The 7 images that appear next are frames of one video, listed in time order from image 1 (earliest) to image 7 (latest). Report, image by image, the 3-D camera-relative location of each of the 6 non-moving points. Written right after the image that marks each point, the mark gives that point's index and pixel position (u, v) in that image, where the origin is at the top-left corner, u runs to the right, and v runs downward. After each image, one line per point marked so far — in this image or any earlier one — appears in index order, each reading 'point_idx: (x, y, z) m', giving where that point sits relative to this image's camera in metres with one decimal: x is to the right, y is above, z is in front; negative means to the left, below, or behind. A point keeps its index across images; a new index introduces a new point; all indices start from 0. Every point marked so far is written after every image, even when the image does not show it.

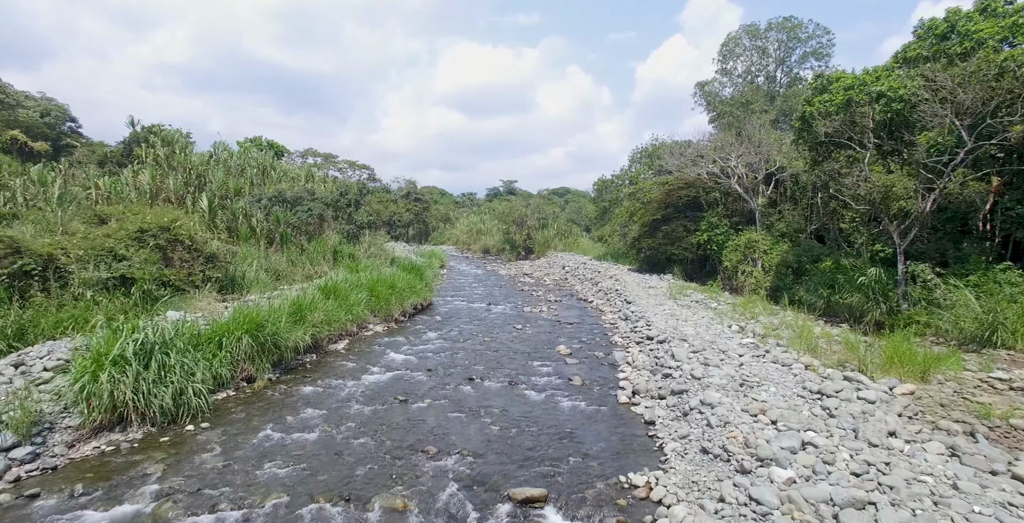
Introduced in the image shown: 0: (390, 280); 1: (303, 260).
0: (-3.7, -0.6, +17.0) m
1: (-6.5, +0.1, +17.5) m
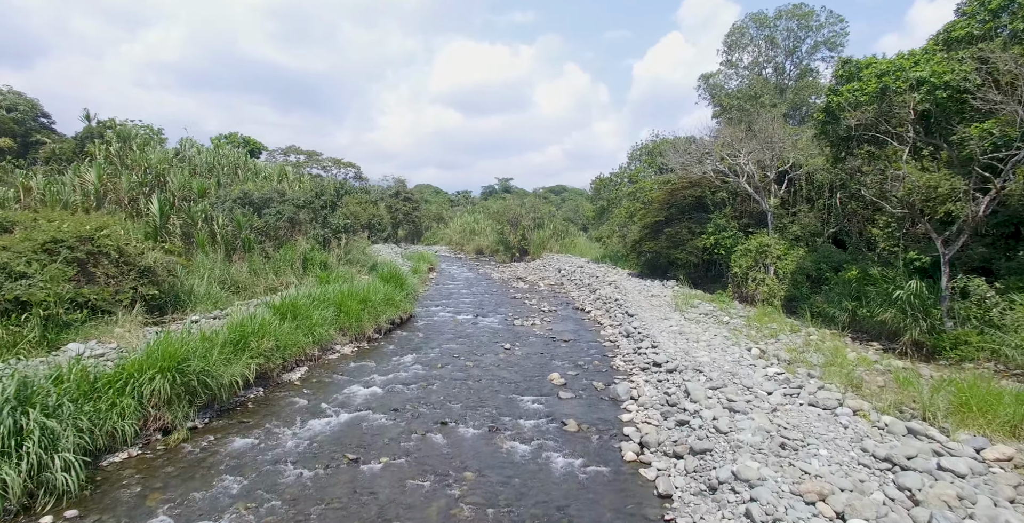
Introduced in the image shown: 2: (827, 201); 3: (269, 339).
0: (-4.0, -0.8, +15.2) m
1: (-6.8, -0.2, +15.7) m
2: (+10.5, +2.0, +19.0) m
3: (-4.4, -1.4, +10.3) m
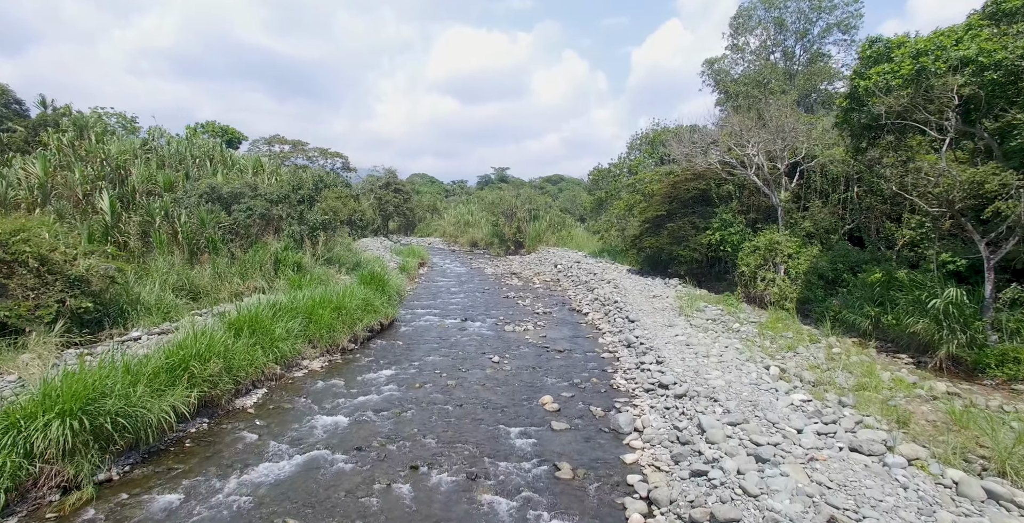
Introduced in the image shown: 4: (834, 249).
0: (-4.2, -0.9, +13.8) m
1: (-7.0, -0.2, +14.3) m
2: (+10.3, +2.1, +17.6) m
3: (-4.6, -1.5, +8.9) m
4: (+9.6, +0.4, +16.8) m
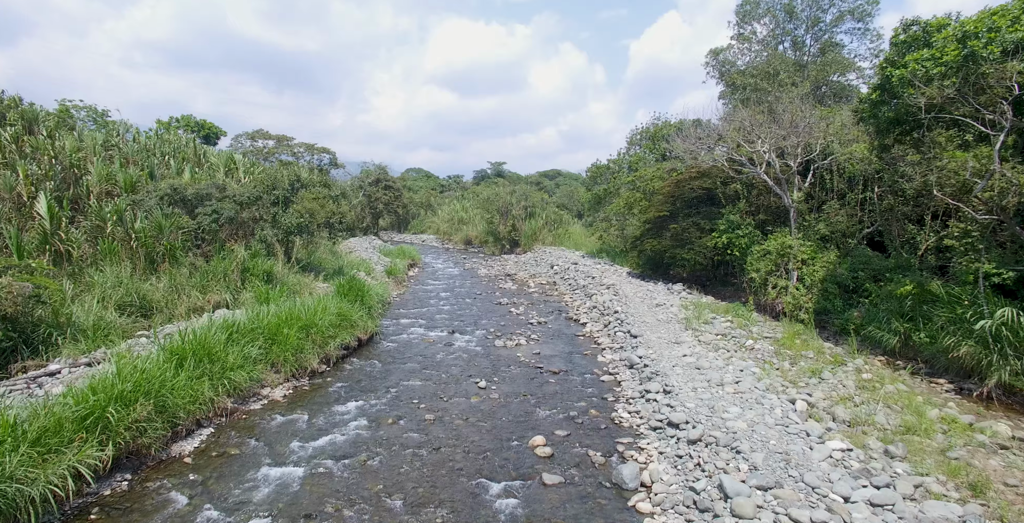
0: (-4.5, -1.1, +12.4) m
1: (-7.3, -0.5, +12.9) m
2: (+10.0, +1.9, +16.2) m
3: (-4.8, -1.8, +7.5) m
4: (+9.3, +0.2, +15.5) m
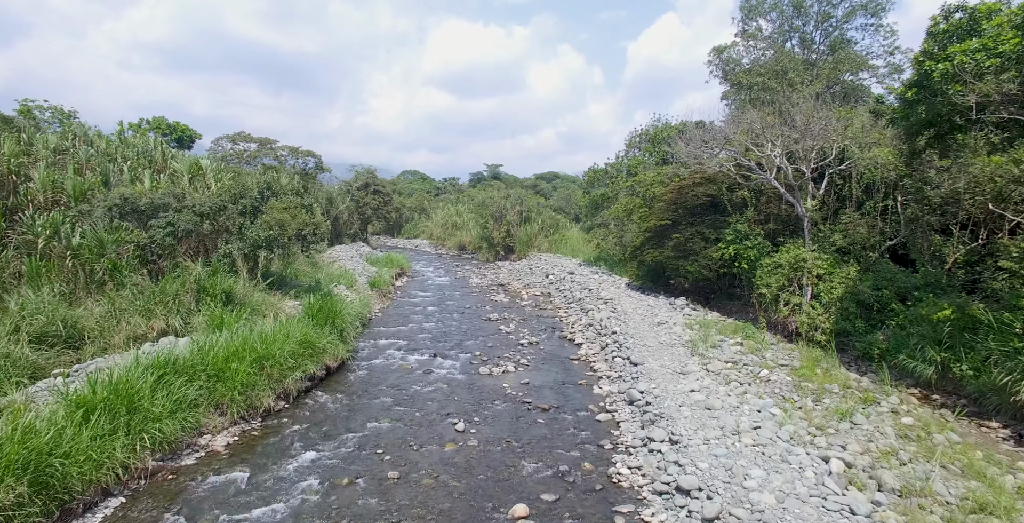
0: (-4.8, -1.5, +10.9) m
1: (-7.6, -0.9, +11.4) m
2: (+9.7, +1.5, +14.8) m
3: (-5.1, -2.2, +6.0) m
4: (+9.0, -0.2, +14.0) m
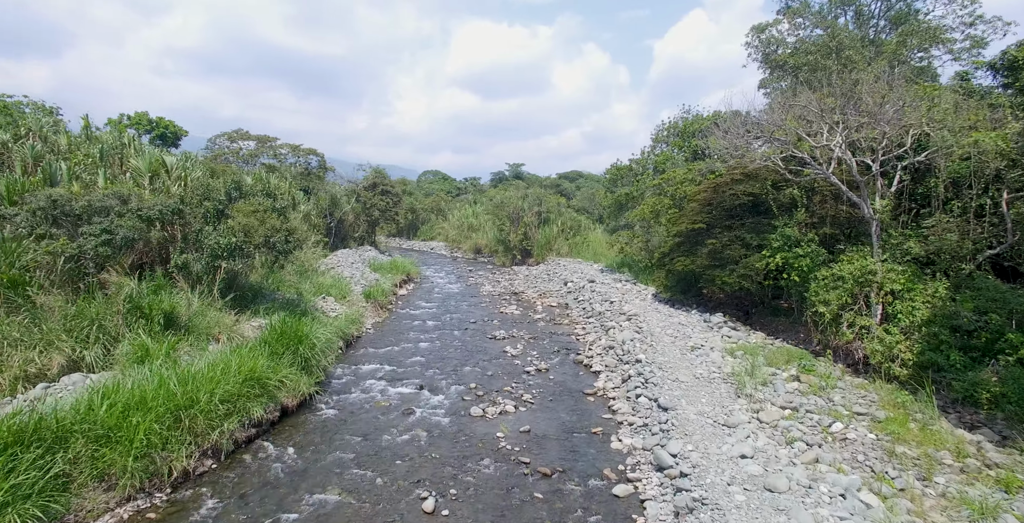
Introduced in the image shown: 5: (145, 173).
0: (-4.9, -1.8, +8.6) m
1: (-7.7, -1.2, +9.2) m
2: (+9.7, +1.2, +11.9) m
3: (-5.5, -2.5, +3.7) m
4: (+9.0, -0.5, +11.1) m
5: (-10.0, +2.4, +15.4) m
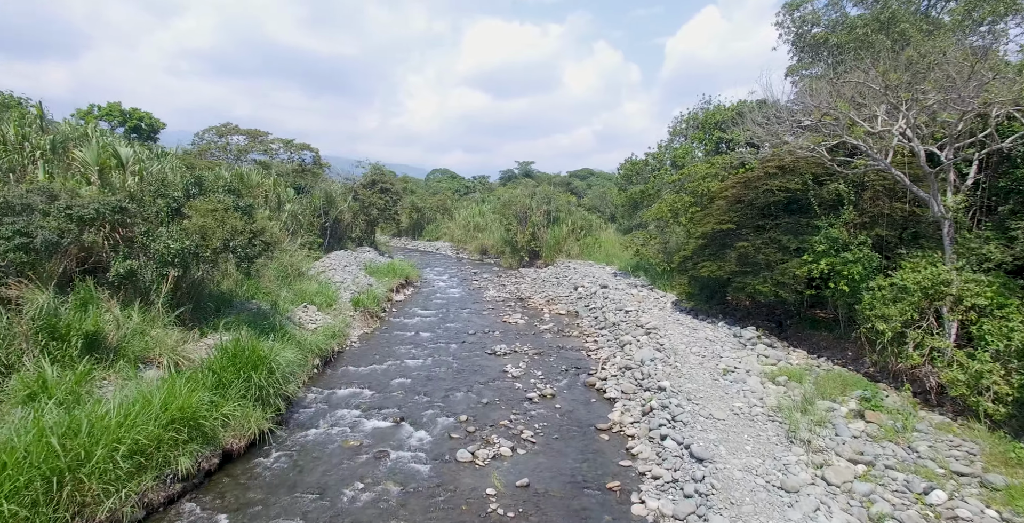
0: (-5.0, -2.0, +6.7) m
1: (-7.8, -1.3, +7.3) m
2: (+9.7, +1.1, +9.6) m
3: (-5.7, -2.7, +1.8) m
4: (+8.9, -0.7, +8.9) m
5: (-10.0, +2.2, +13.5) m
